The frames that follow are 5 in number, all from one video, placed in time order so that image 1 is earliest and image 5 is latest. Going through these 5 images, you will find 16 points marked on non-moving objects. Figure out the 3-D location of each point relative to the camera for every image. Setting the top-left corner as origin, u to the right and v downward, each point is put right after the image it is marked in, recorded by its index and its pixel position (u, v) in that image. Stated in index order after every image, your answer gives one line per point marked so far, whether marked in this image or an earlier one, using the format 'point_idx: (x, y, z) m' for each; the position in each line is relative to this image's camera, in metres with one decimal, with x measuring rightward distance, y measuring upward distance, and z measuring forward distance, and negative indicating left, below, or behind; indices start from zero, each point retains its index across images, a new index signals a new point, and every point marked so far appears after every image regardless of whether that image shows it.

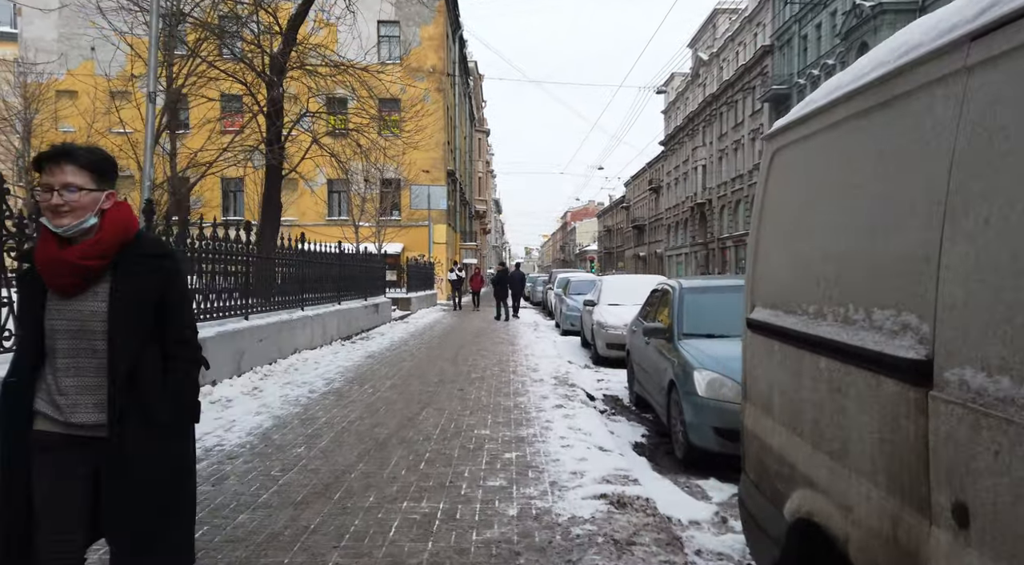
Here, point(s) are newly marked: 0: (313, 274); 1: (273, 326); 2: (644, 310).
0: (-3.8, +0.1, +11.7) m
1: (-3.4, -0.6, +8.7) m
2: (+1.7, -0.4, +7.8) m
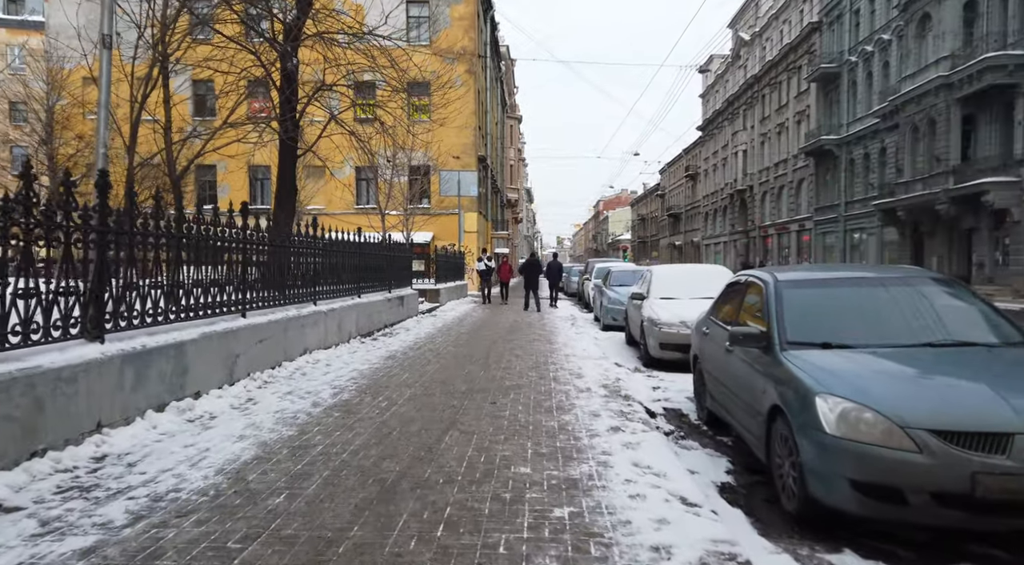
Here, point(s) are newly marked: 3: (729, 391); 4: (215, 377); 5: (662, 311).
0: (-3.2, +0.3, +10.6) m
1: (-2.9, -0.5, +7.5) m
2: (+2.1, -0.3, +6.3) m
3: (+1.9, -0.9, +5.3) m
4: (-2.9, -0.9, +6.0) m
5: (+2.4, -0.4, +9.8) m
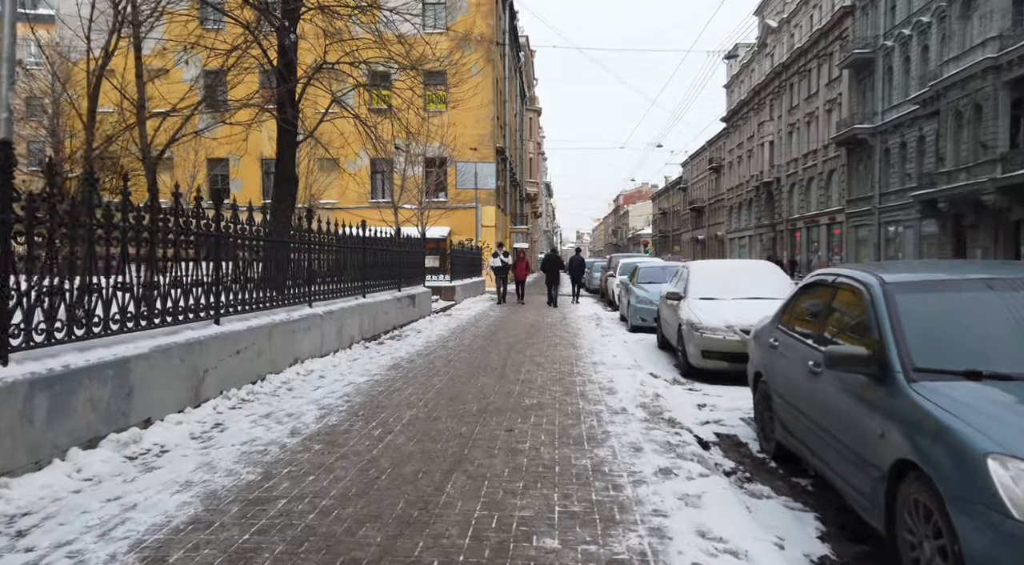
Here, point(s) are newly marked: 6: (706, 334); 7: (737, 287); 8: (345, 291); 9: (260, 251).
0: (-2.9, +0.3, +9.5) m
1: (-2.7, -0.5, +6.5) m
2: (+2.3, -0.3, +5.1) m
3: (+2.0, -1.0, +4.1) m
4: (-2.8, -1.0, +5.0) m
5: (+2.7, -0.4, +8.6) m
6: (+2.6, -0.7, +8.2) m
7: (+3.4, 0.0, +9.3) m
8: (-2.8, -0.2, +10.2) m
9: (-3.1, +0.4, +7.3) m
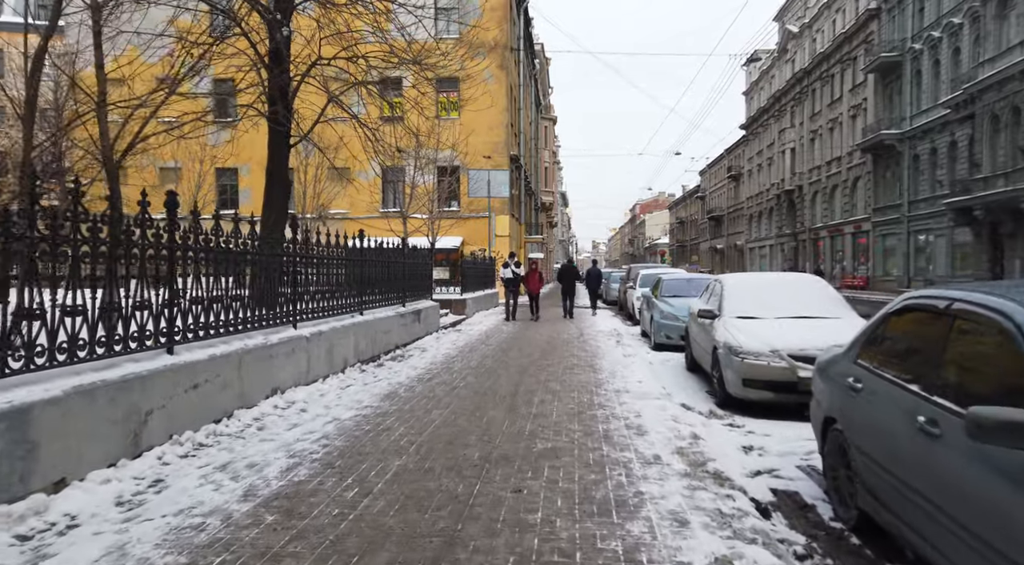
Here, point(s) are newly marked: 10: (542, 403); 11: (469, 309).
0: (-2.7, +0.1, +8.6) m
1: (-2.6, -0.7, +5.6) m
2: (+2.4, -0.4, +4.1) m
3: (+2.1, -1.1, +3.0) m
4: (-2.7, -1.1, +4.0) m
5: (+2.8, -0.6, +7.5) m
6: (+2.7, -0.9, +7.1) m
7: (+3.6, -0.3, +8.2) m
8: (-2.6, -0.4, +9.3) m
9: (-3.0, +0.2, +6.4) m
10: (+0.3, -1.4, +6.9) m
11: (-1.3, -0.8, +18.7) m
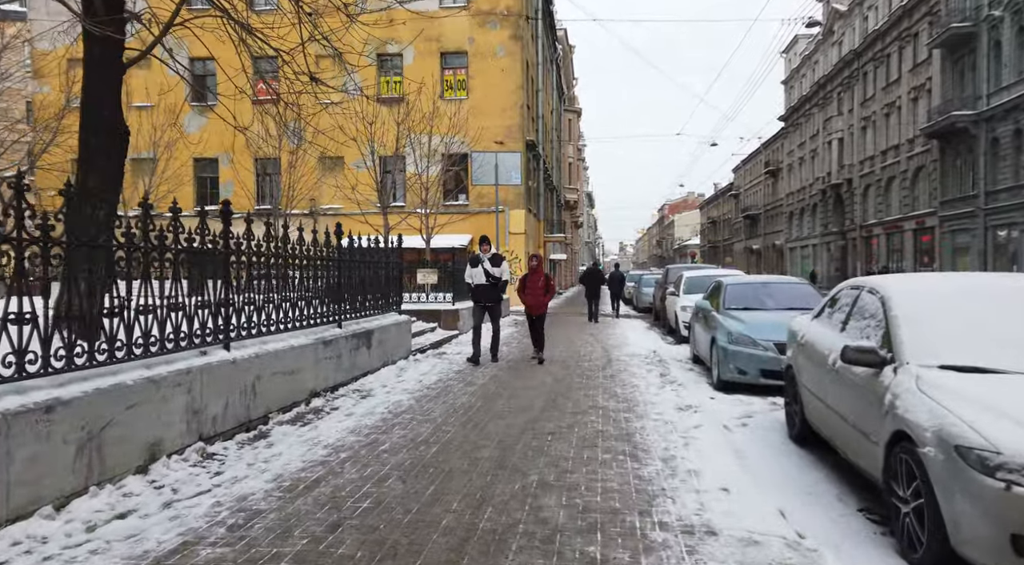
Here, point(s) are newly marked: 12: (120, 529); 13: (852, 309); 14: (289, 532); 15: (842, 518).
0: (-3.0, 0.0, +4.6) m
1: (-3.0, -0.8, +1.6) m
2: (+1.9, -0.5, -0.1) m
3: (+1.6, -1.2, -1.2) m
4: (-3.2, -1.2, 0.0) m
5: (+2.5, -0.7, +3.2) m
6: (+2.4, -1.0, +2.8) m
7: (+3.3, -0.3, +3.9) m
8: (-2.9, -0.5, +5.3) m
9: (-3.3, +0.1, +2.4) m
10: (0.0, -1.4, +2.8) m
11: (-1.1, -1.0, +14.6) m
12: (-2.2, -1.4, +3.6) m
13: (+2.9, -0.3, +5.1) m
14: (-1.3, -1.4, +3.5) m
15: (+2.2, -1.5, +4.0) m
